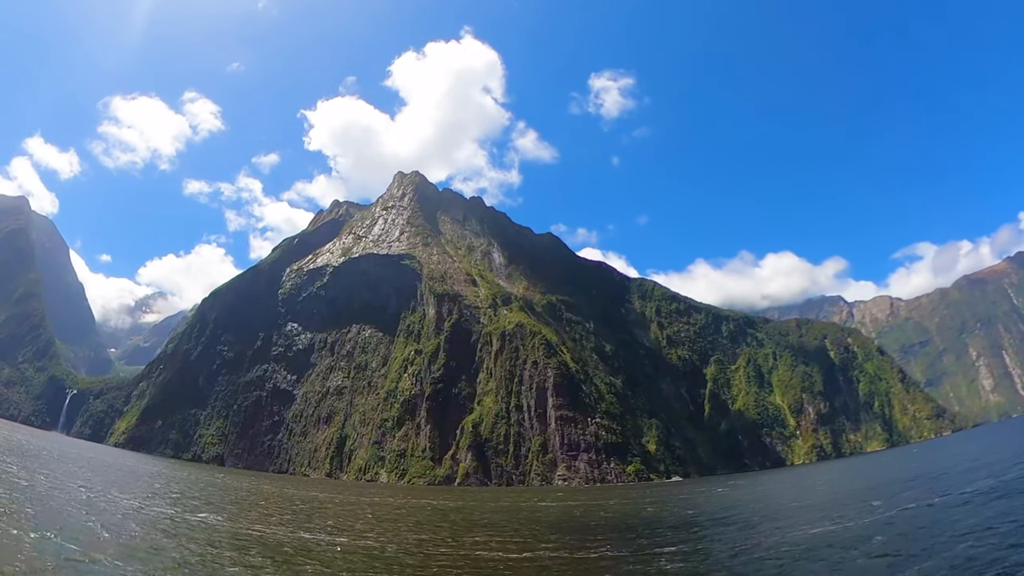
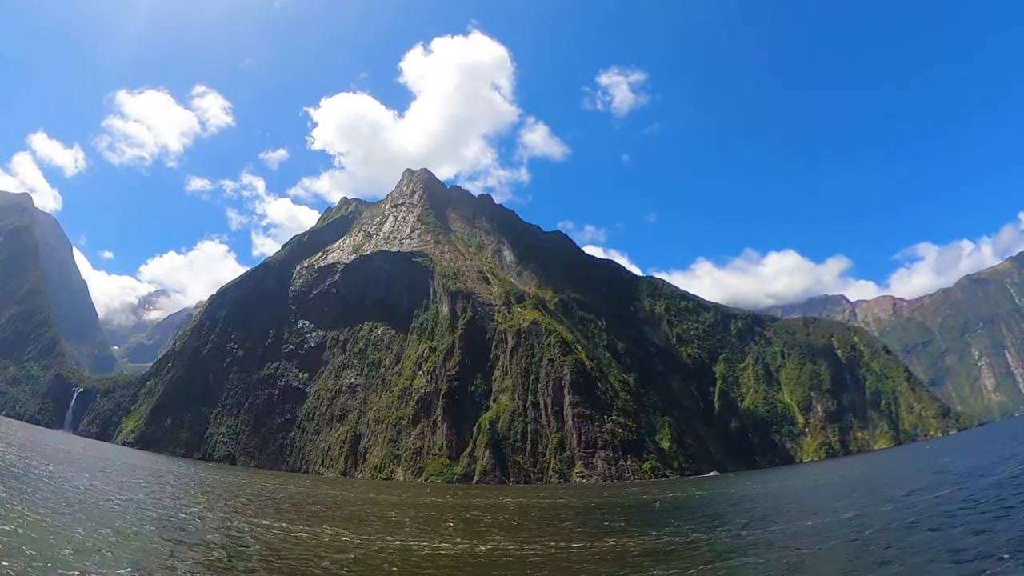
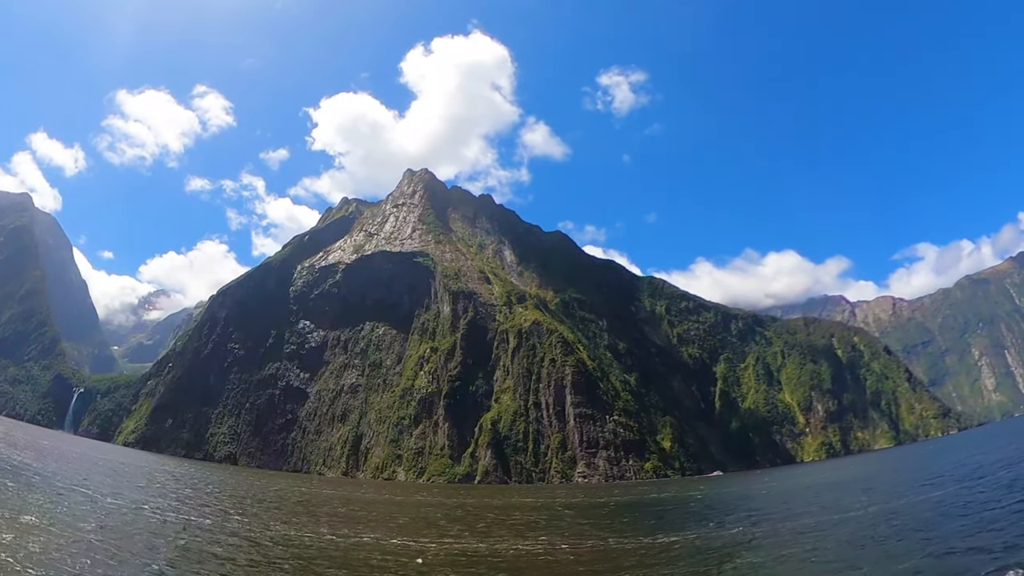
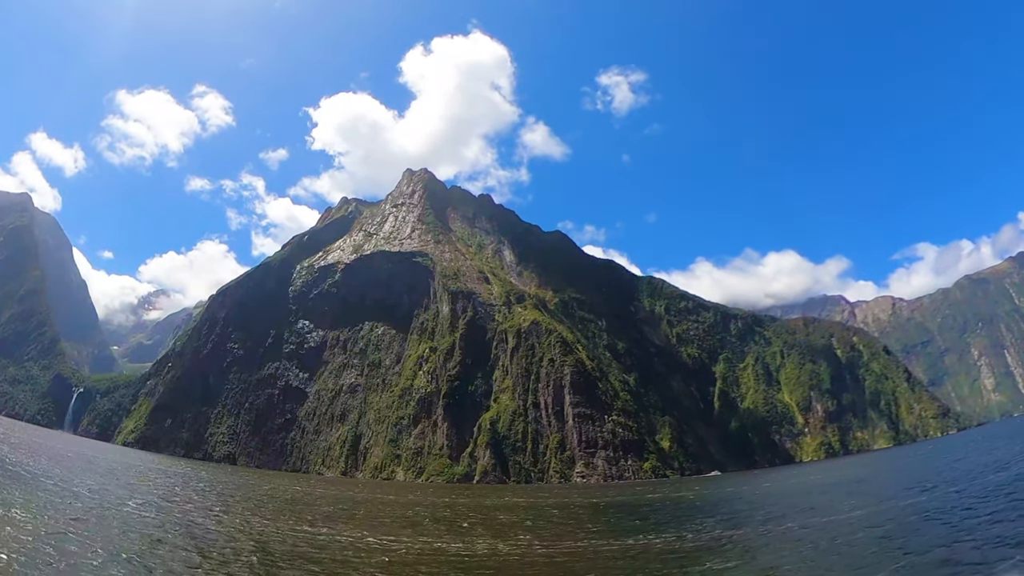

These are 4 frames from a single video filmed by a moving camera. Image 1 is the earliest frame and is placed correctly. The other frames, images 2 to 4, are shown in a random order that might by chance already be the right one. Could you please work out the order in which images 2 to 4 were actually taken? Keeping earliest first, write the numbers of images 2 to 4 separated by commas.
2, 4, 3
